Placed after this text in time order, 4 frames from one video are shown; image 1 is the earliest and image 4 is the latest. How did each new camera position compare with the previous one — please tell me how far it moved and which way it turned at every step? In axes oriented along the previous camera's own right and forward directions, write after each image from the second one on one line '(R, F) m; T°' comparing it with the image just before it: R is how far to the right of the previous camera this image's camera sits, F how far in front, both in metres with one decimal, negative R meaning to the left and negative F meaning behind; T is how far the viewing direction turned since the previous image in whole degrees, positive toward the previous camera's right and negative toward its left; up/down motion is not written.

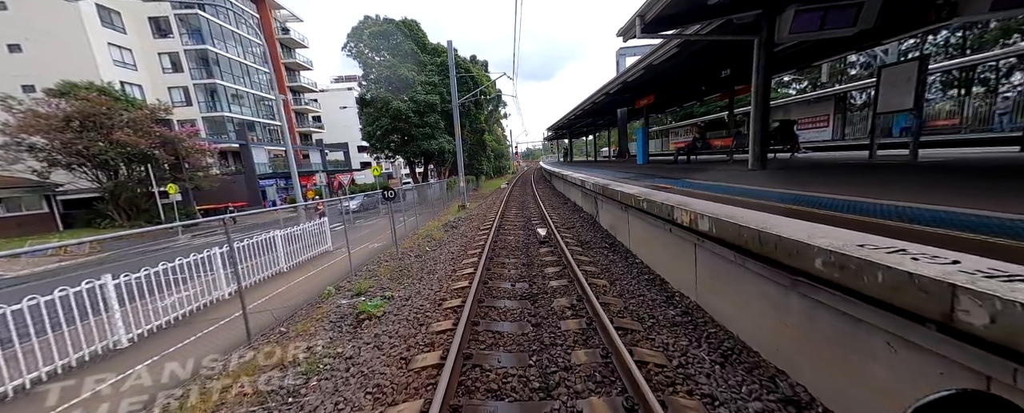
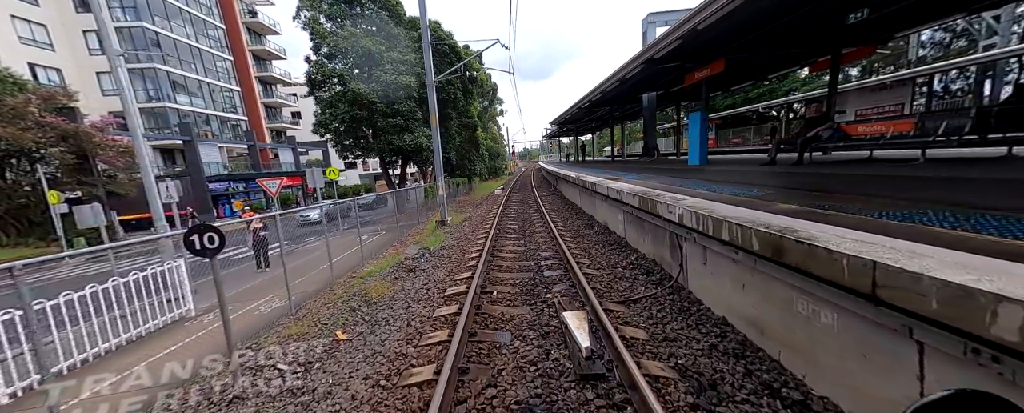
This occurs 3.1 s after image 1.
(0.0, +2.9) m; +1°
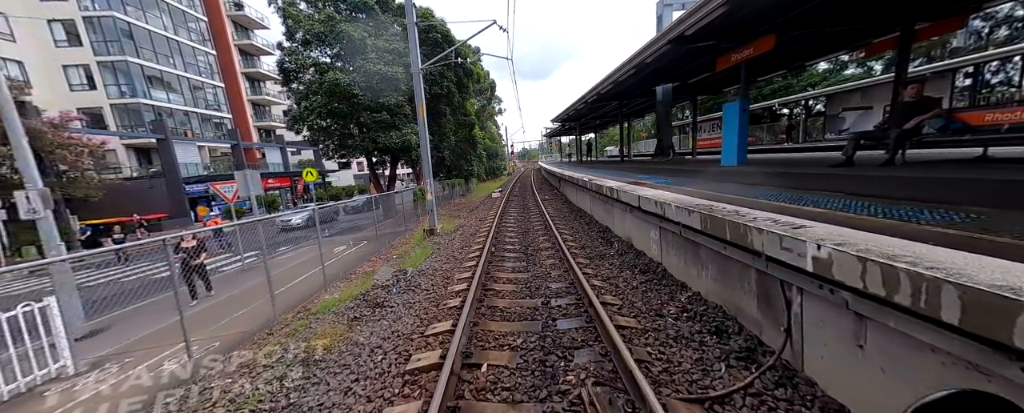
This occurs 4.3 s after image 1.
(0.0, +1.1) m; 0°
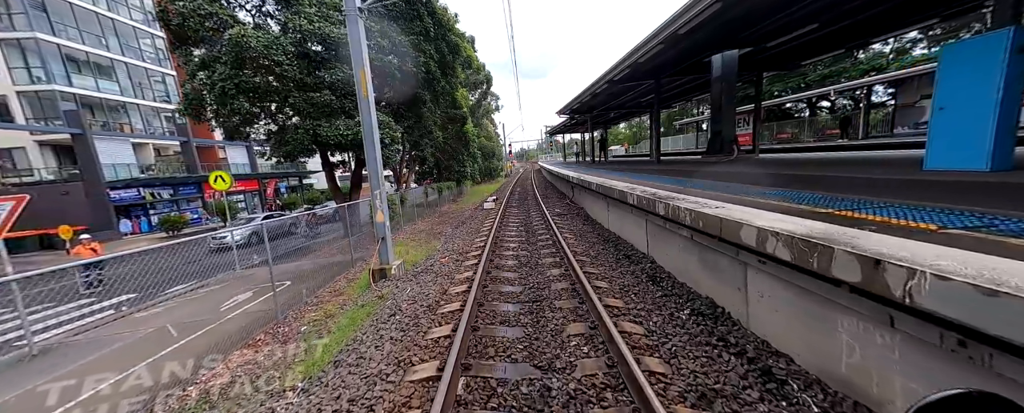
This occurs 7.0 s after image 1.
(0.0, +2.8) m; 0°
